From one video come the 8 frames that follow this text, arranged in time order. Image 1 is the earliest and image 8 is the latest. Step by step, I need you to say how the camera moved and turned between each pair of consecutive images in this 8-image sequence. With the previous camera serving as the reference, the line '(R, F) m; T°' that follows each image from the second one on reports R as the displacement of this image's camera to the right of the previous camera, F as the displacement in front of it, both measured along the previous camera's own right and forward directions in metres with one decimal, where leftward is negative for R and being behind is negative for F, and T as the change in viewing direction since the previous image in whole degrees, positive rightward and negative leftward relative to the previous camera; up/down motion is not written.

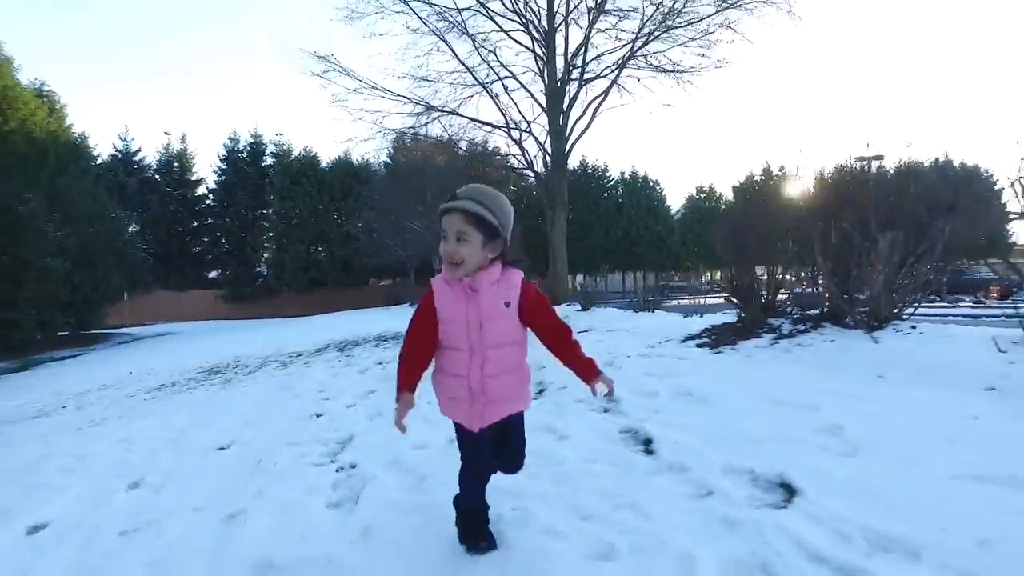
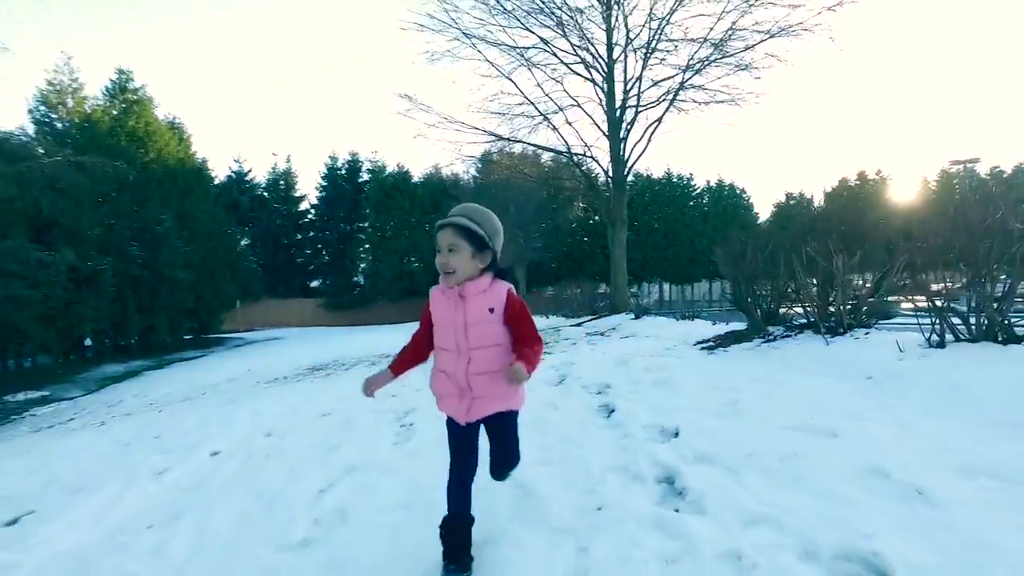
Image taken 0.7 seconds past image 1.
(+0.6, -1.5) m; -8°
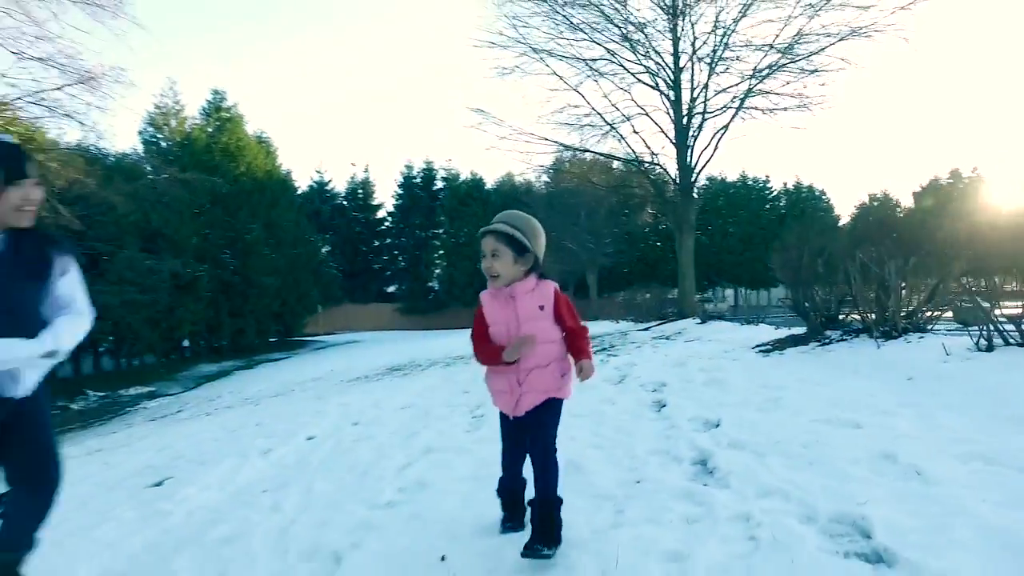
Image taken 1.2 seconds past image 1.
(+0.1, -0.5) m; -6°
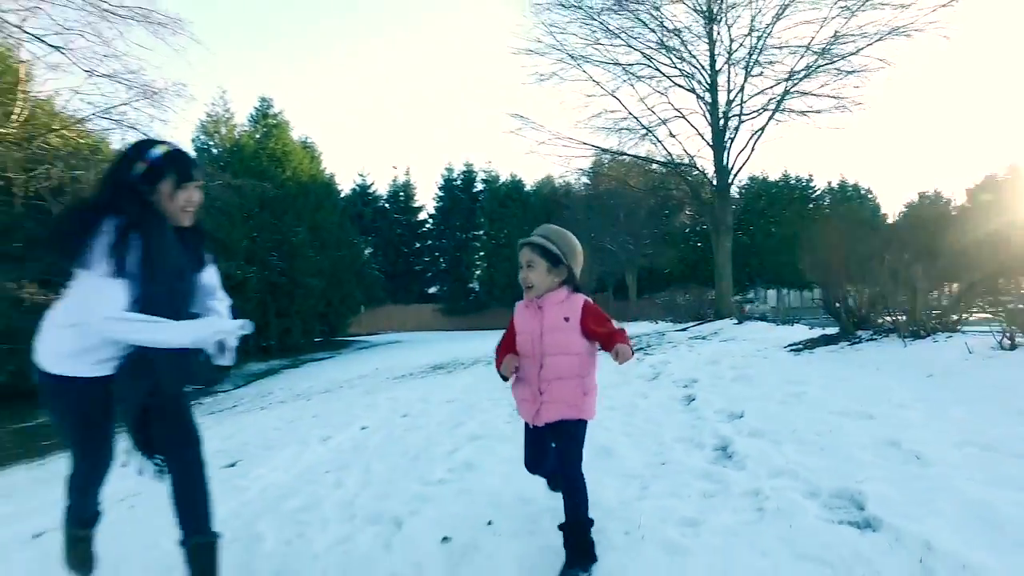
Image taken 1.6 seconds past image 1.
(0.0, -0.4) m; -3°
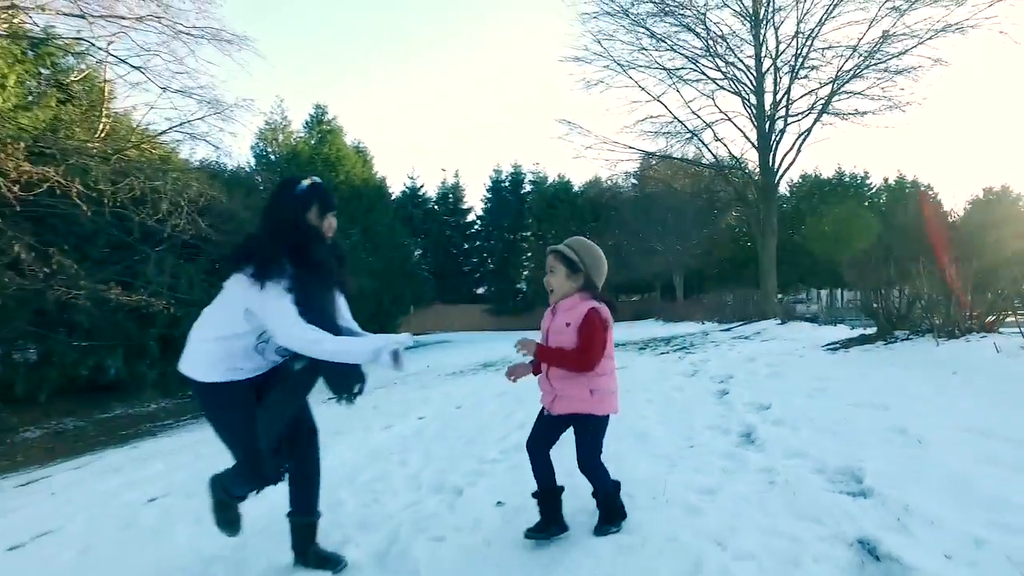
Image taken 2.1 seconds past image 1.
(0.0, -0.5) m; -4°
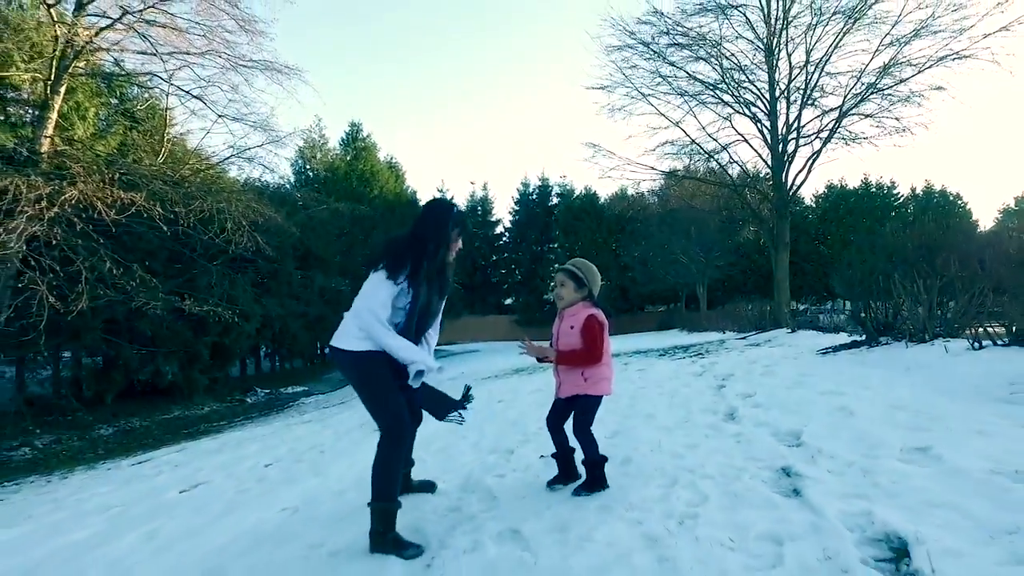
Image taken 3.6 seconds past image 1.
(-0.1, -1.4) m; -2°
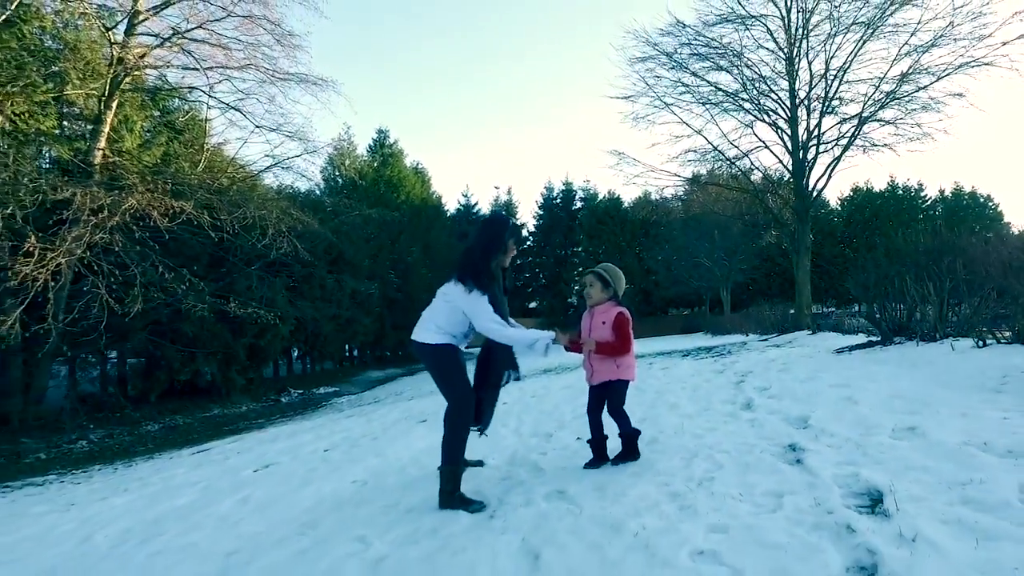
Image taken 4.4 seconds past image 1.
(-0.1, -0.7) m; -2°
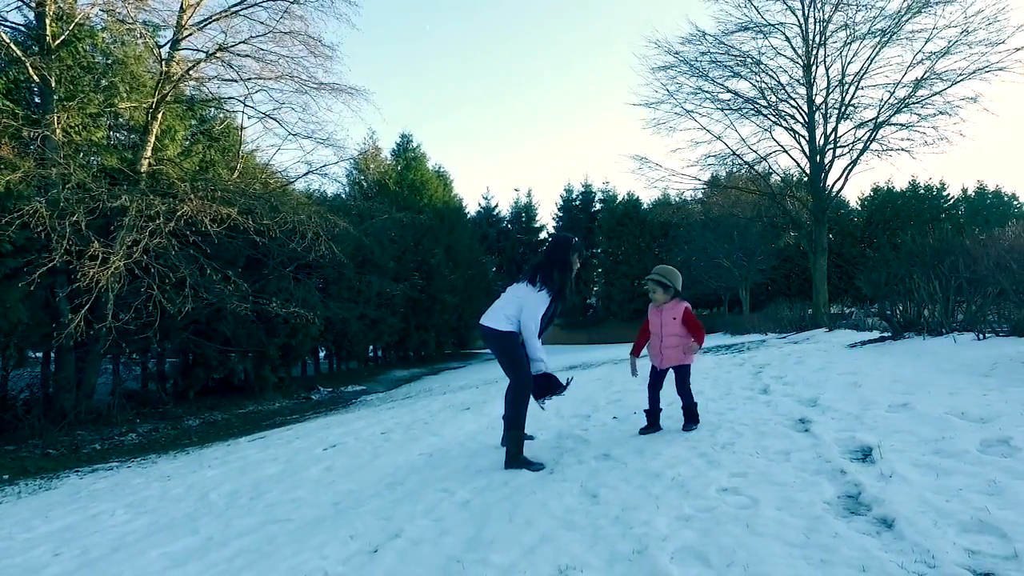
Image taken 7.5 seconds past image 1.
(-0.2, -0.8) m; -1°
